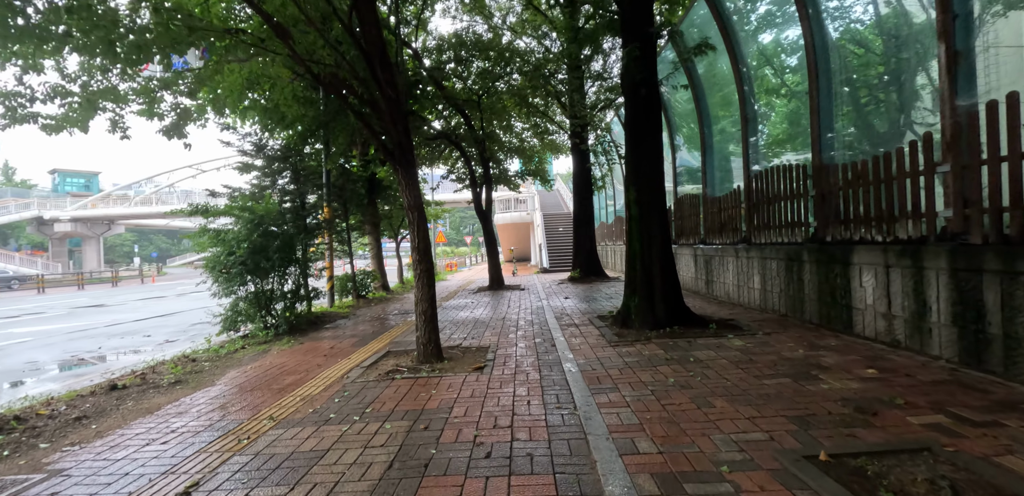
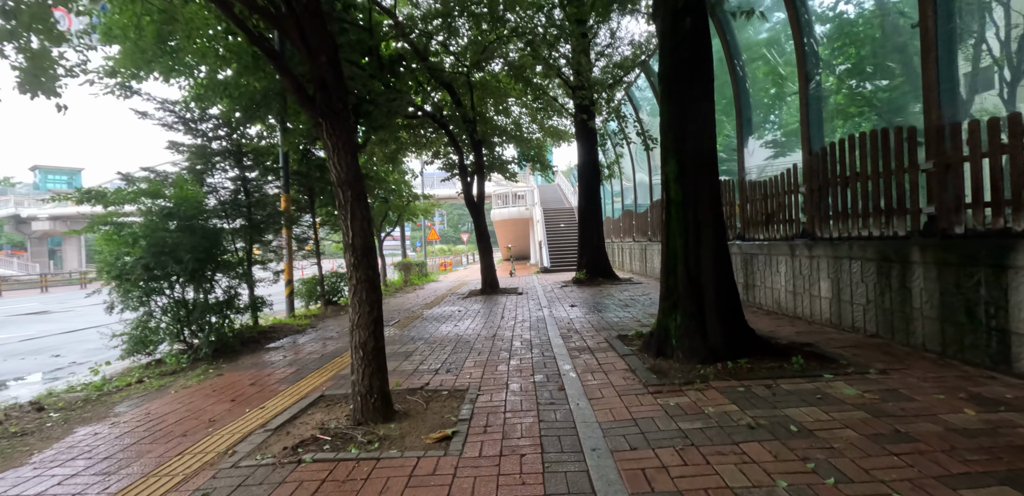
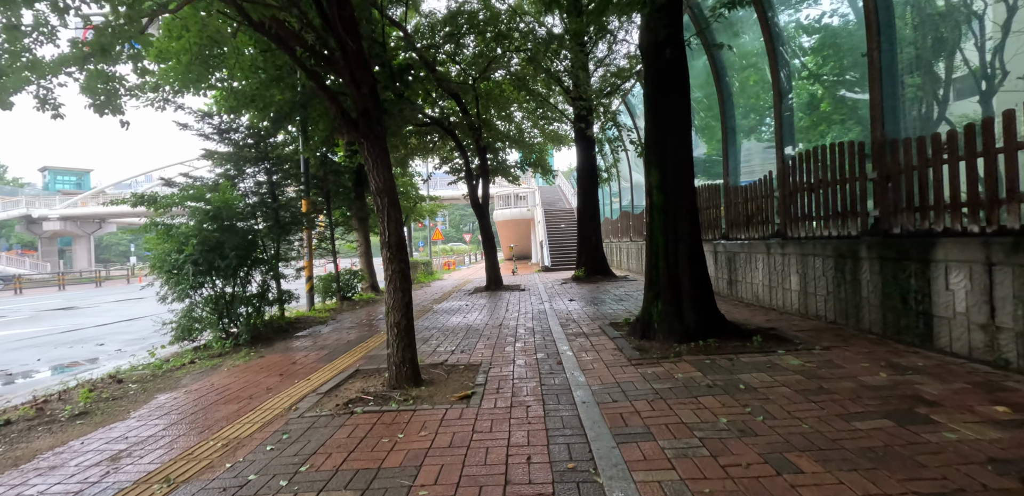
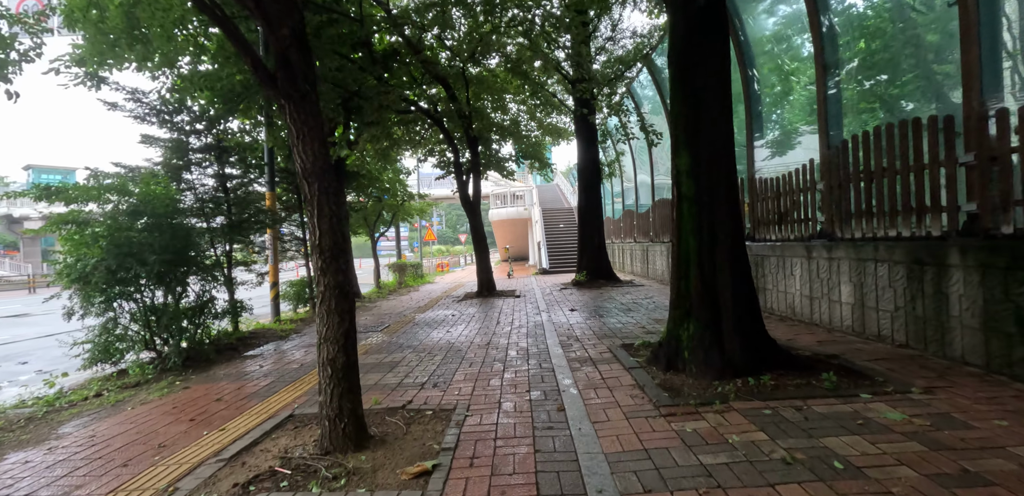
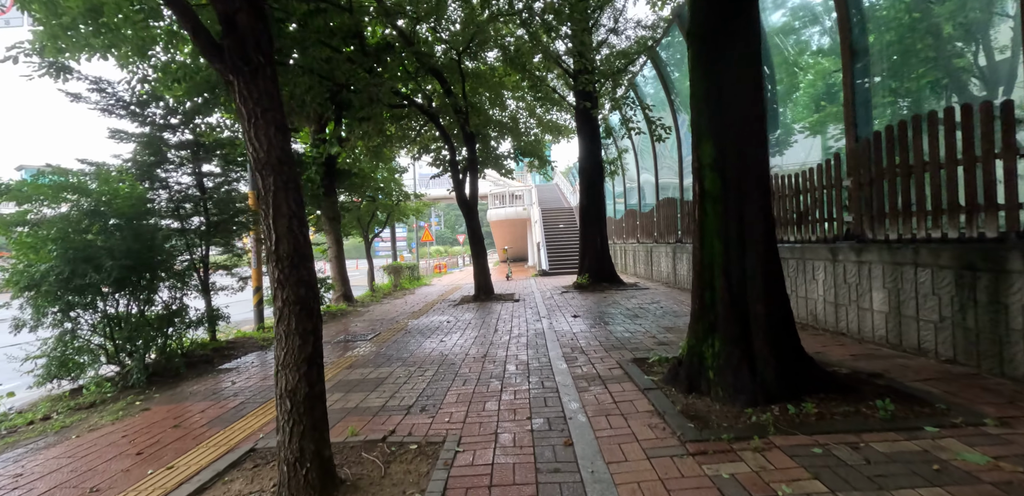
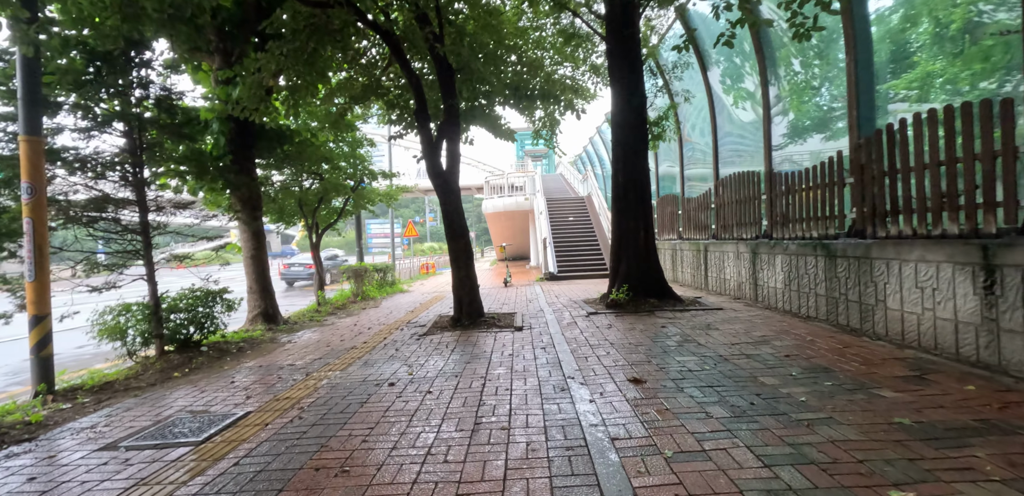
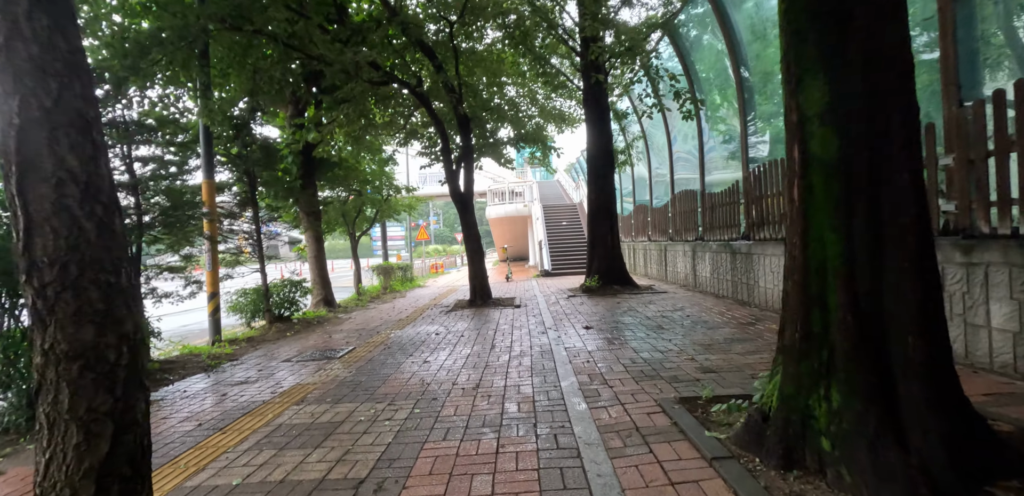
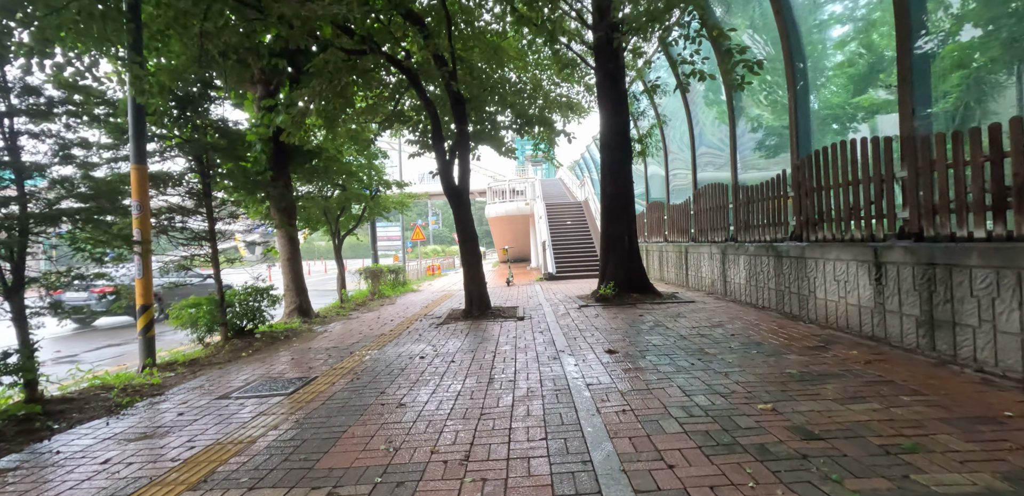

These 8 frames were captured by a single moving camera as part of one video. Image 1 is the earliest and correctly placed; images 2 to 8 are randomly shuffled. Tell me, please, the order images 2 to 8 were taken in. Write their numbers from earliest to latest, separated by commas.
3, 2, 4, 5, 7, 8, 6
